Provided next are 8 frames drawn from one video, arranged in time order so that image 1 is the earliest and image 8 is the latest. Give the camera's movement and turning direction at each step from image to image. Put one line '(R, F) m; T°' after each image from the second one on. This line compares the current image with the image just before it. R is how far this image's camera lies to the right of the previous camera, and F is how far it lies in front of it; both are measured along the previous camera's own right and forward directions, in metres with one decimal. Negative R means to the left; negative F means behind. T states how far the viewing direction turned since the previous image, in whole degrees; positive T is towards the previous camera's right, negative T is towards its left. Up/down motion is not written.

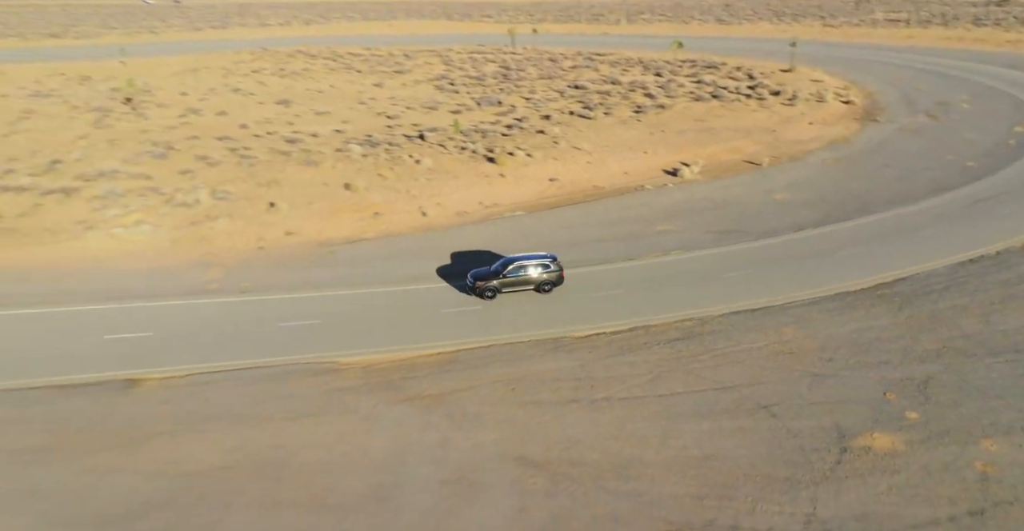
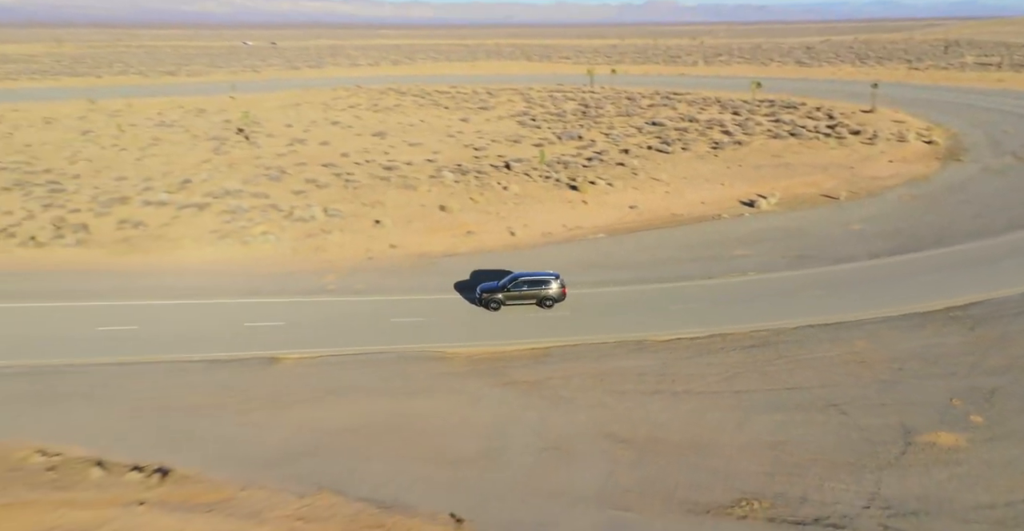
(-0.6, -2.0) m; -6°
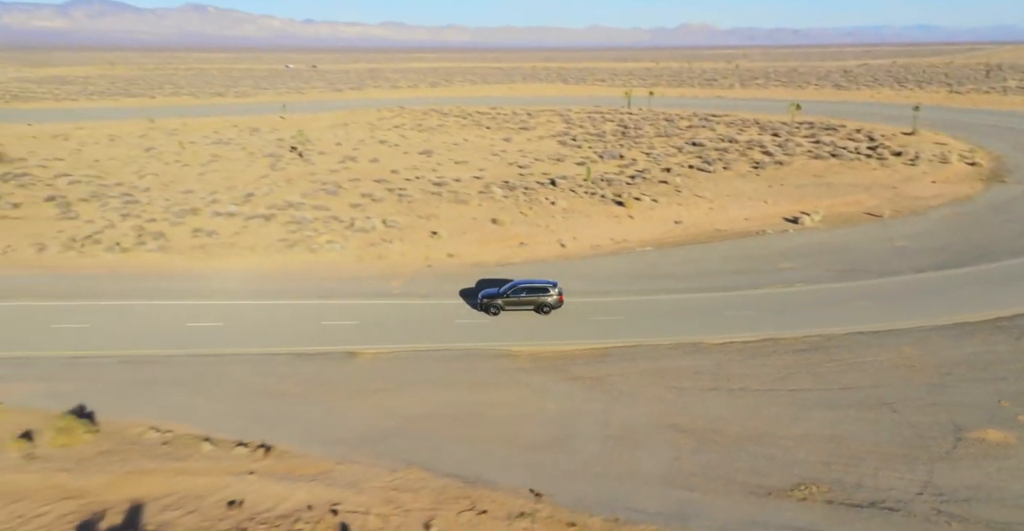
(-0.9, -1.3) m; -3°
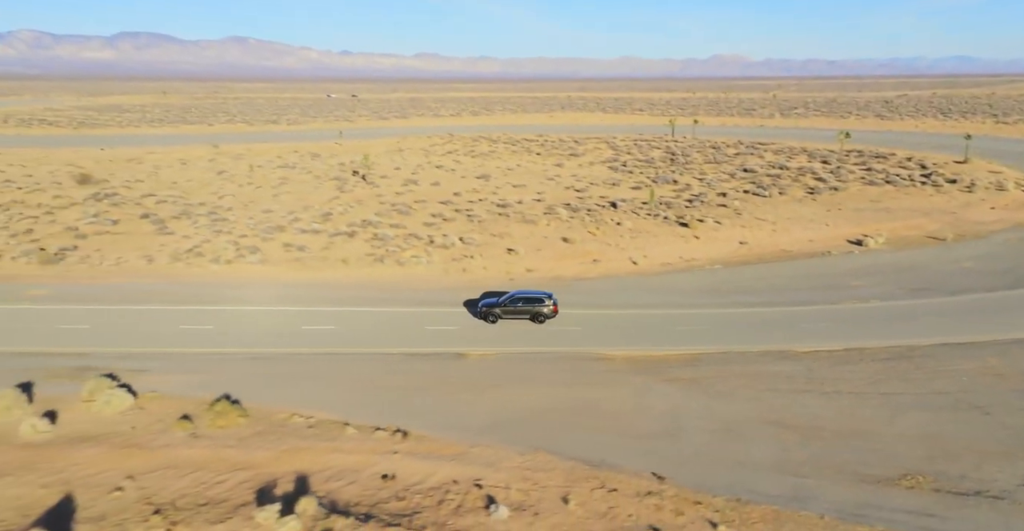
(-2.1, -1.5) m; -3°
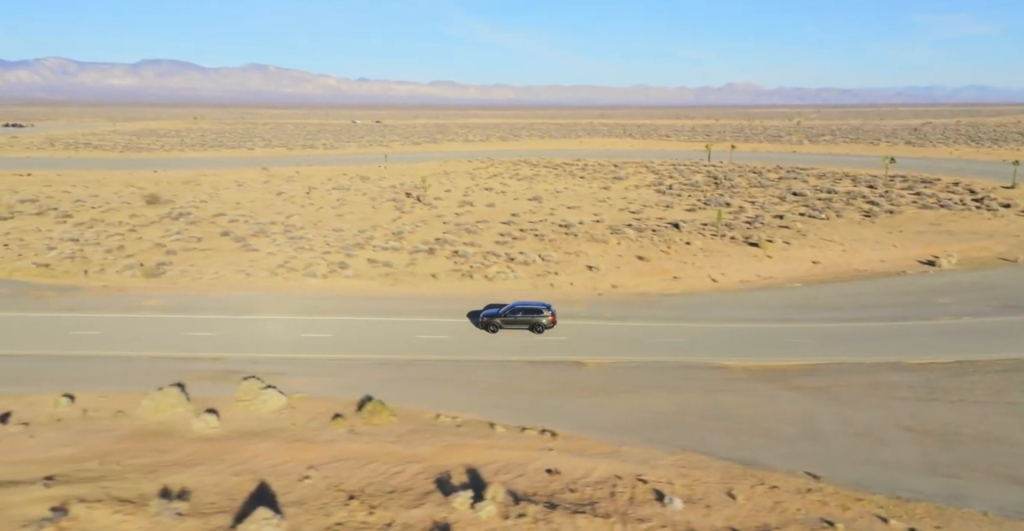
(-3.2, -1.0) m; -2°
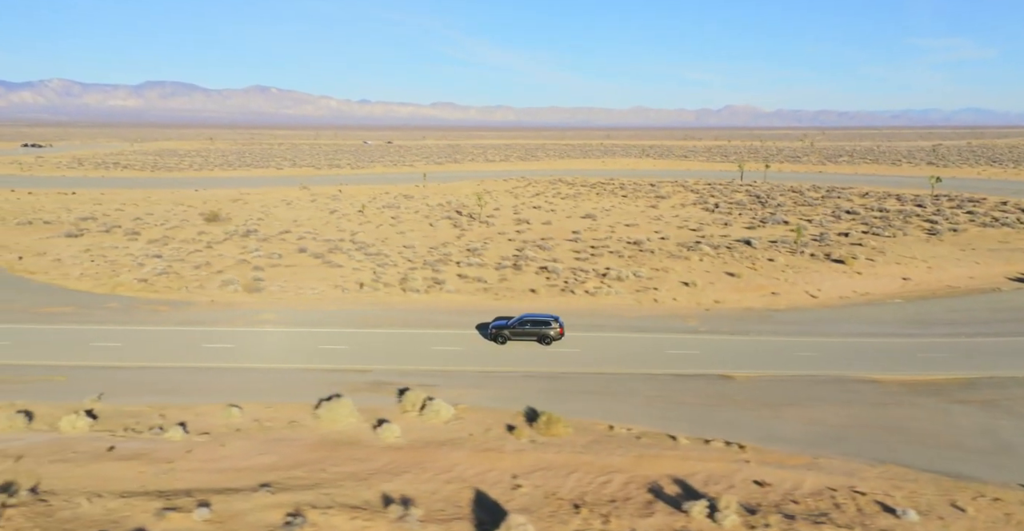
(-4.6, -0.2) m; -1°
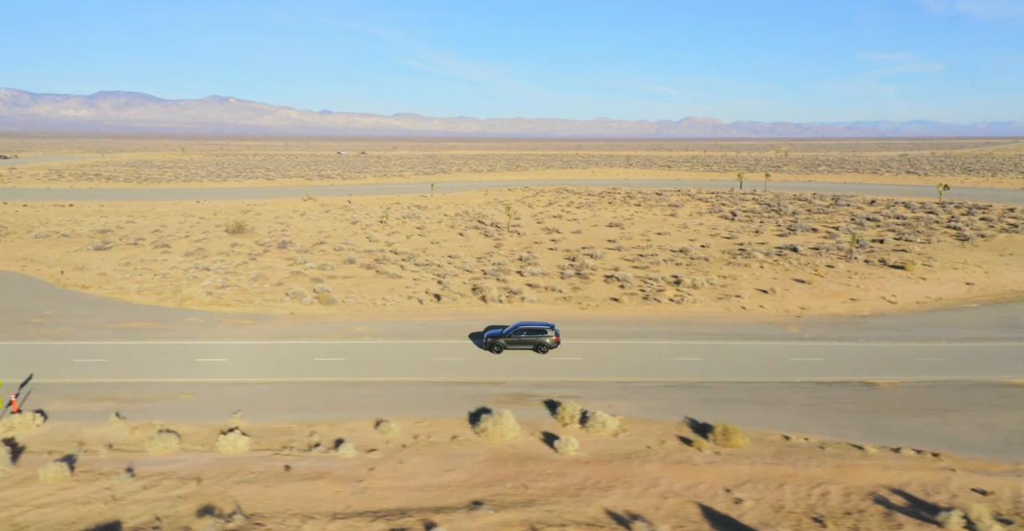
(-5.2, +0.5) m; +2°
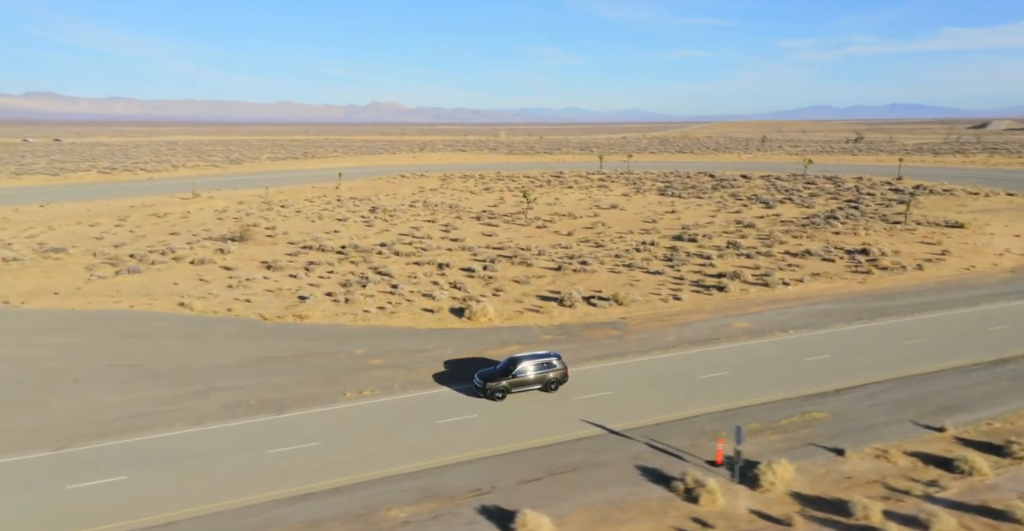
(-23.9, +6.7) m; +20°
